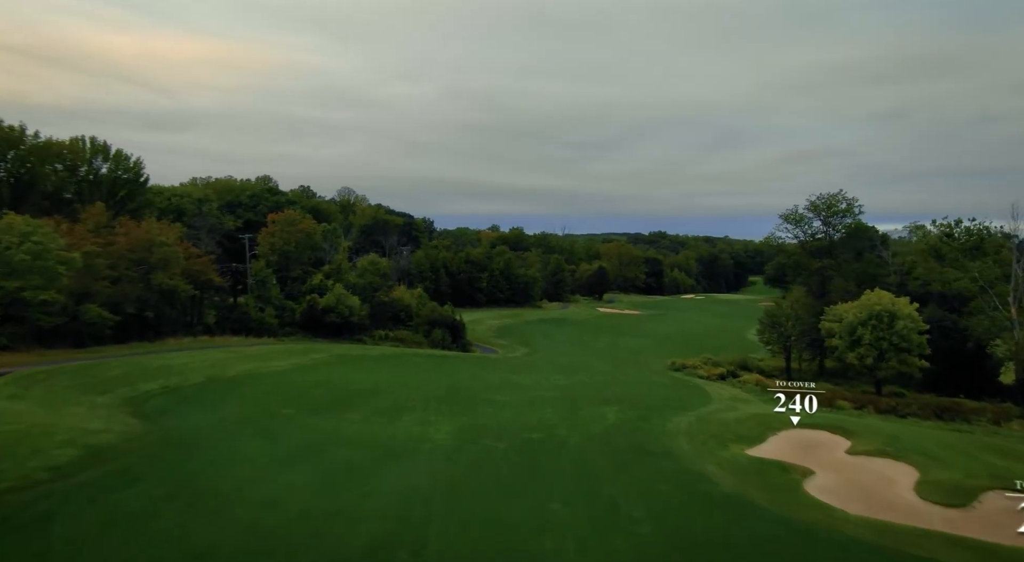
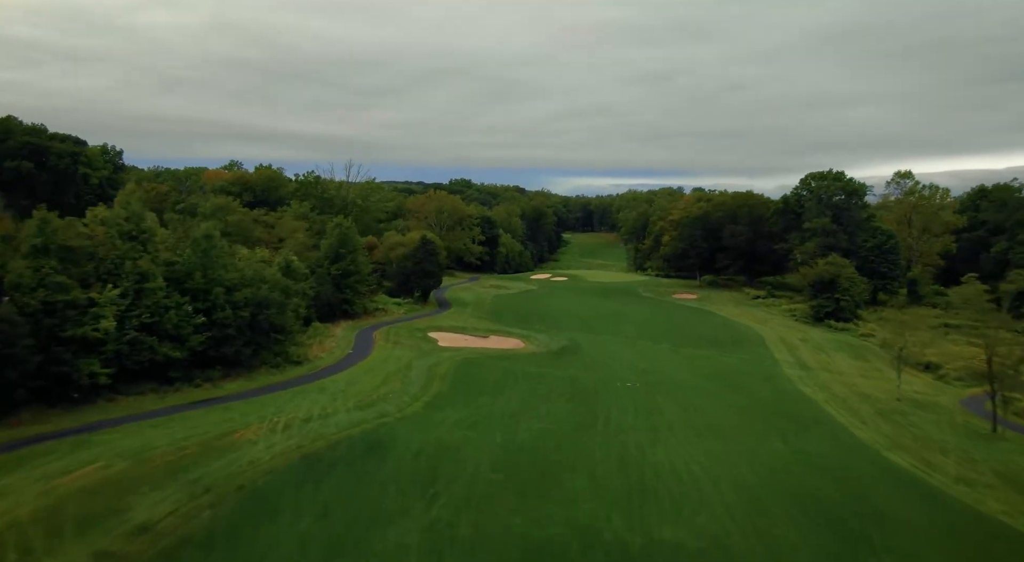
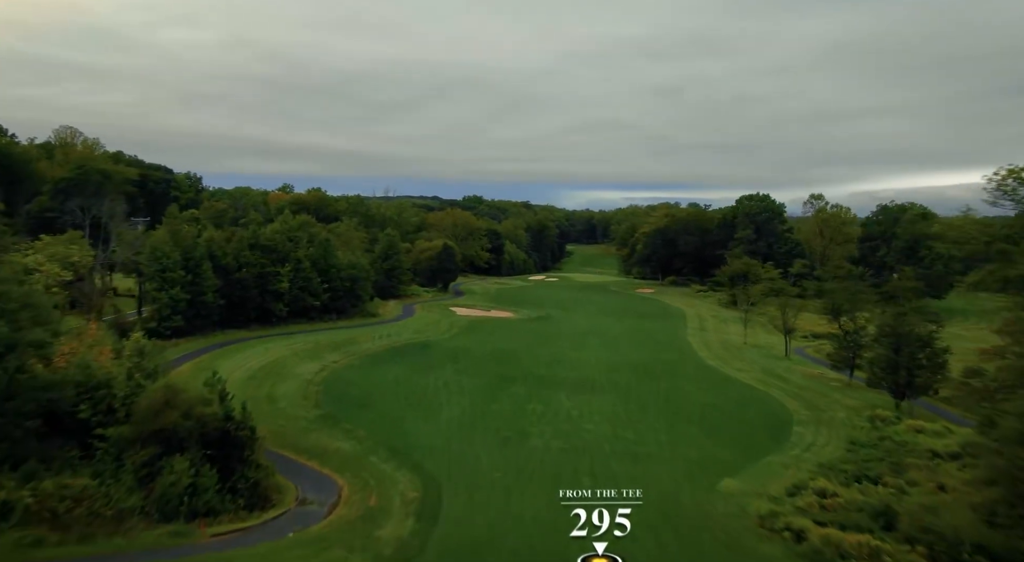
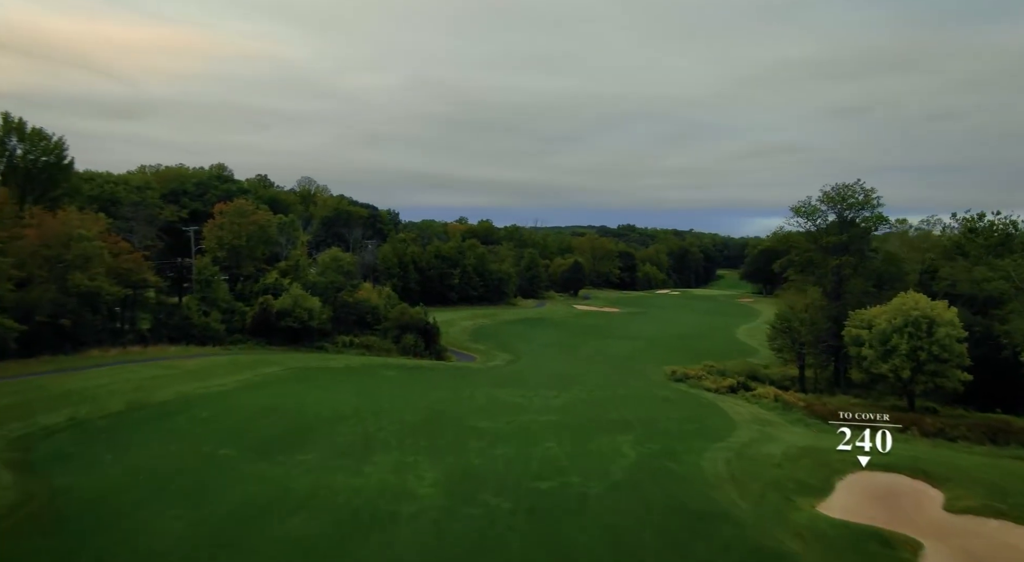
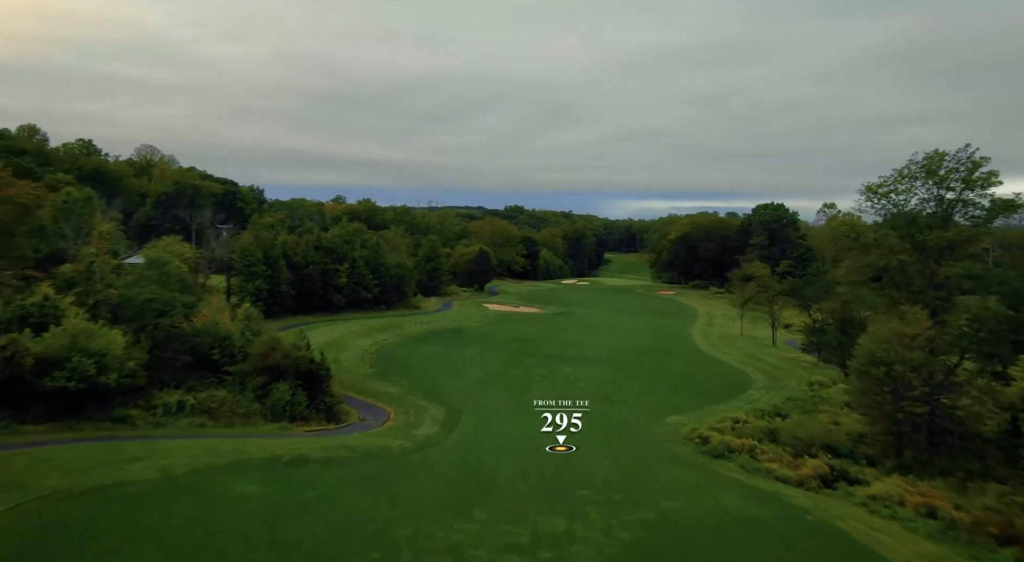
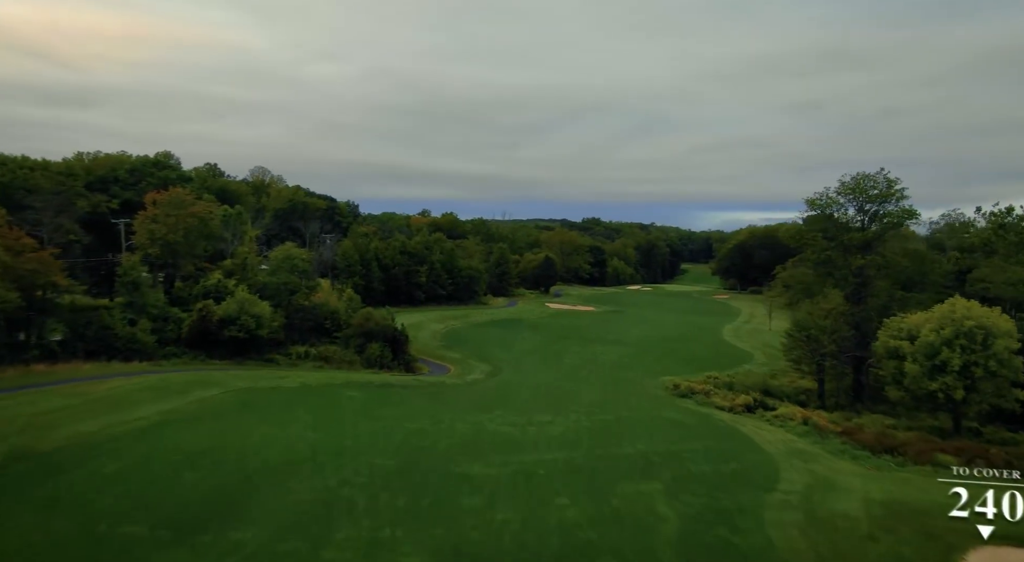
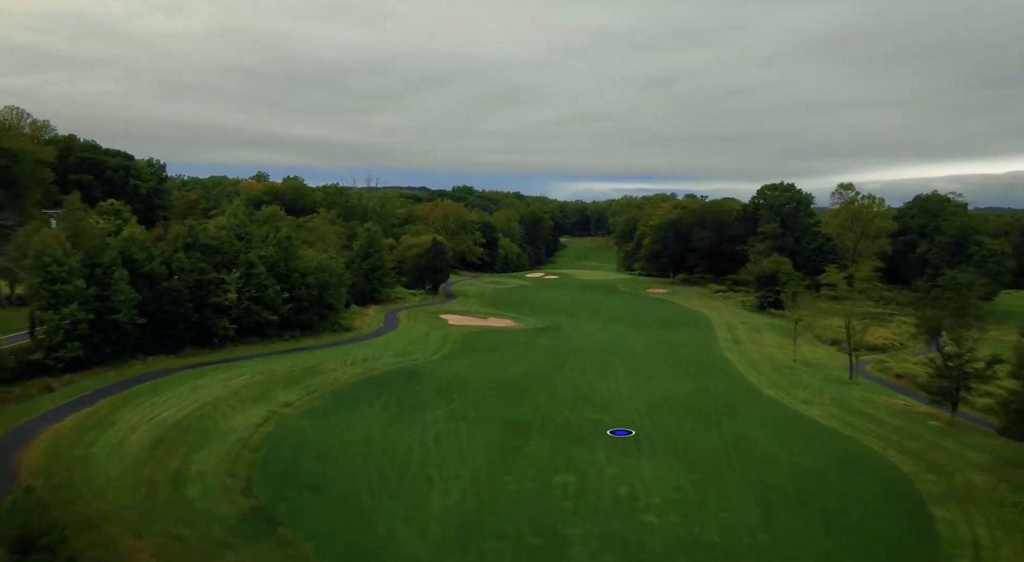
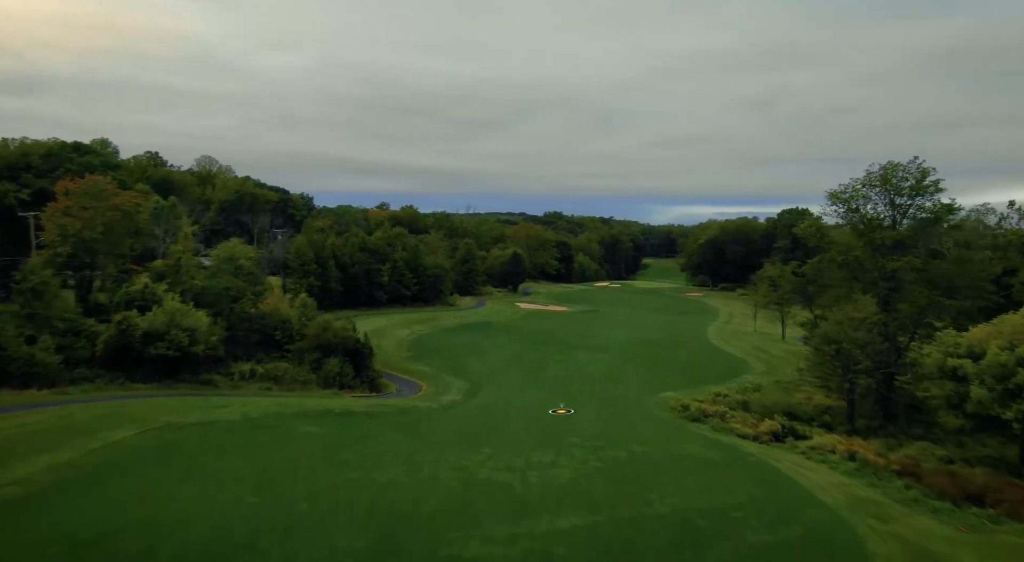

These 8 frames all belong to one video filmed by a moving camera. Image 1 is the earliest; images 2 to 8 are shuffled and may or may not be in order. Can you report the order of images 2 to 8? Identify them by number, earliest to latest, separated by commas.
4, 6, 8, 5, 3, 7, 2
